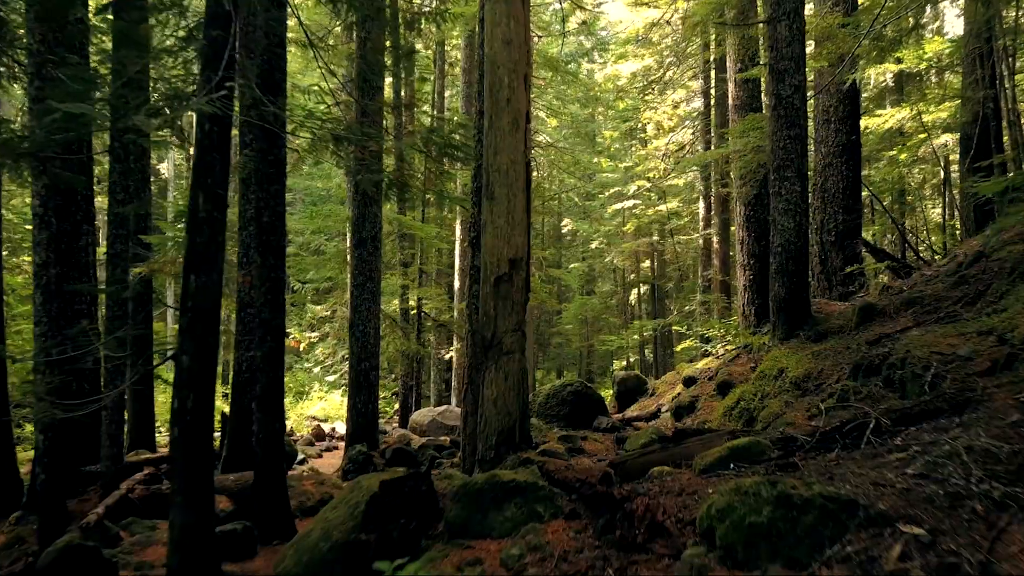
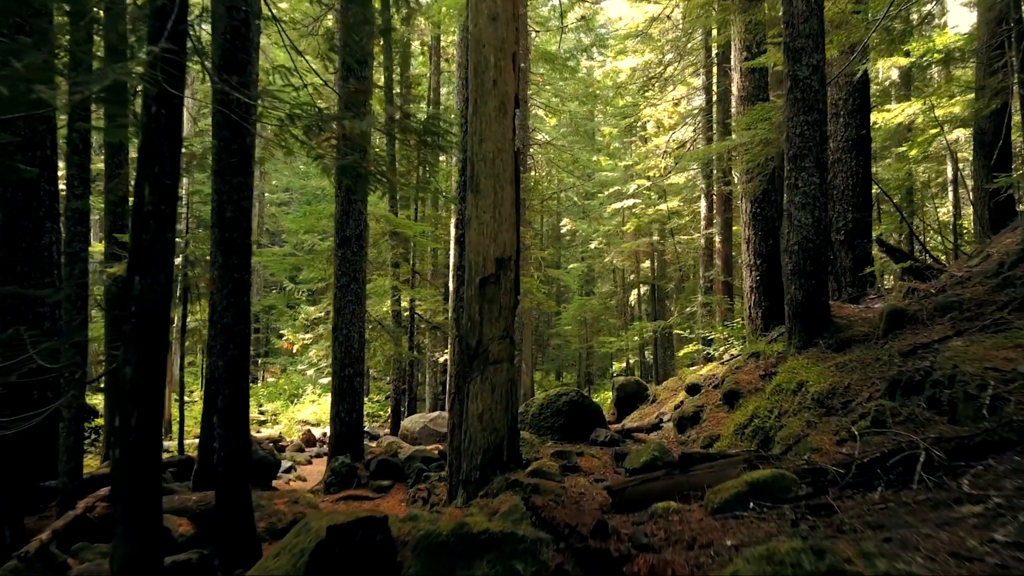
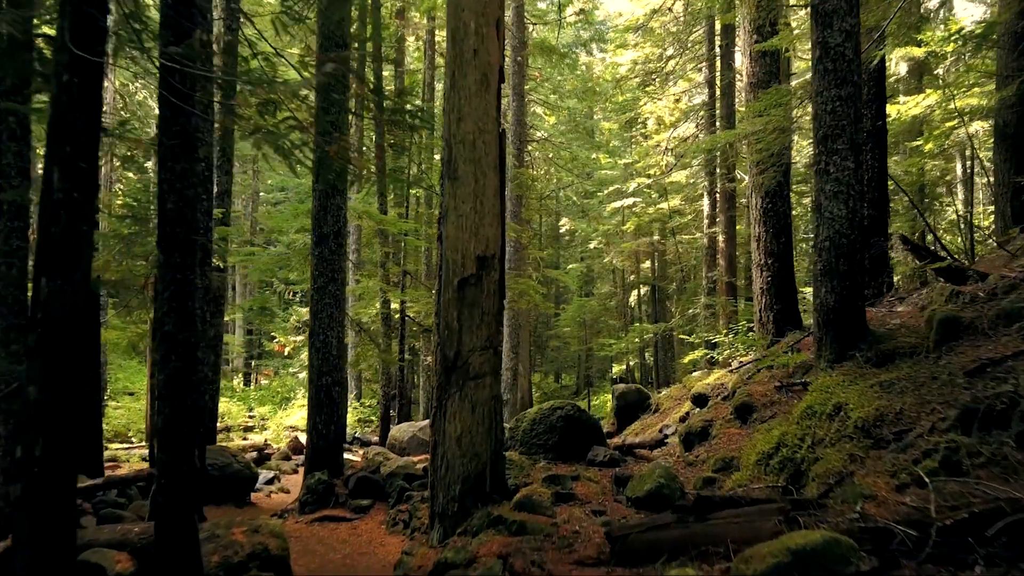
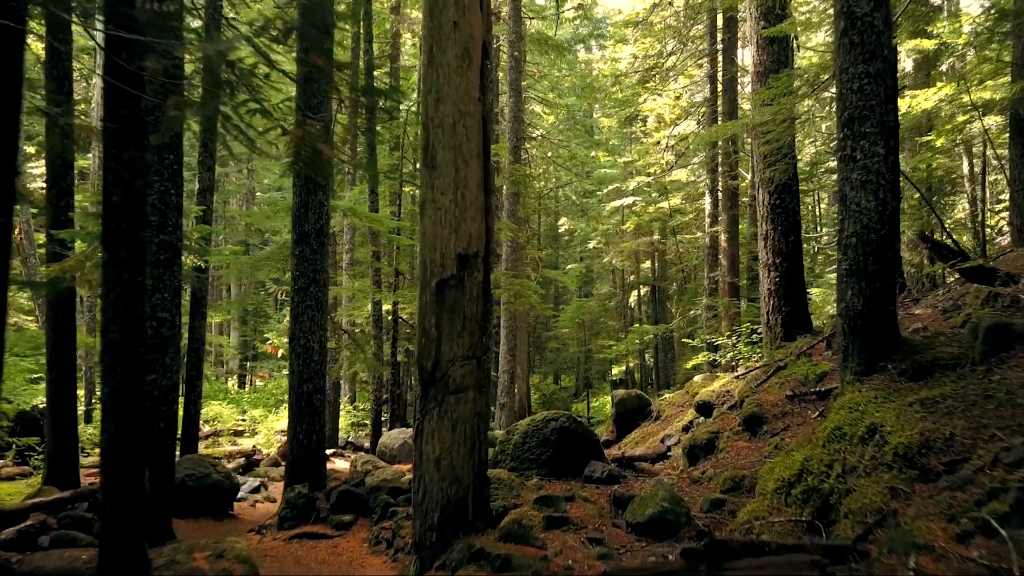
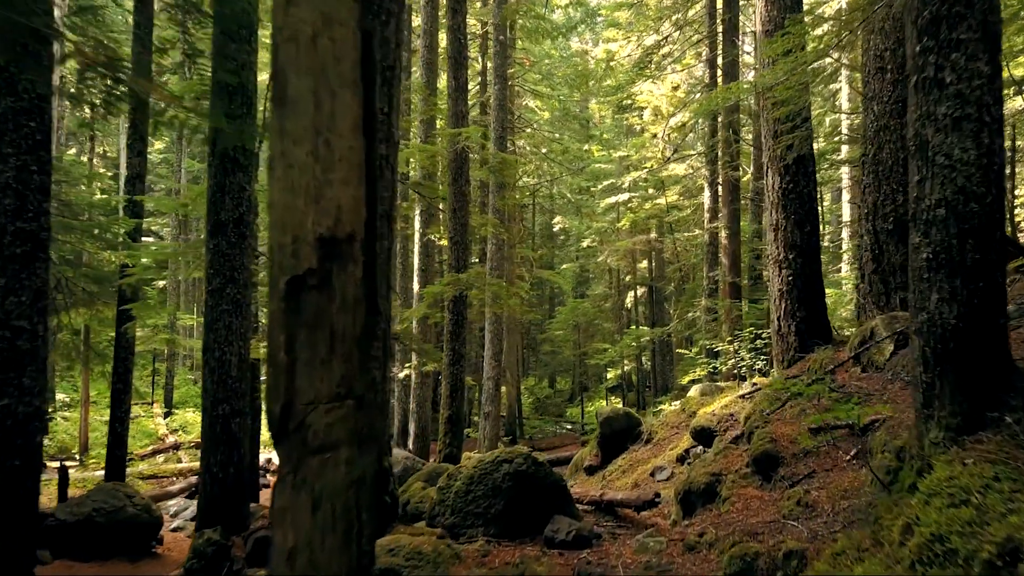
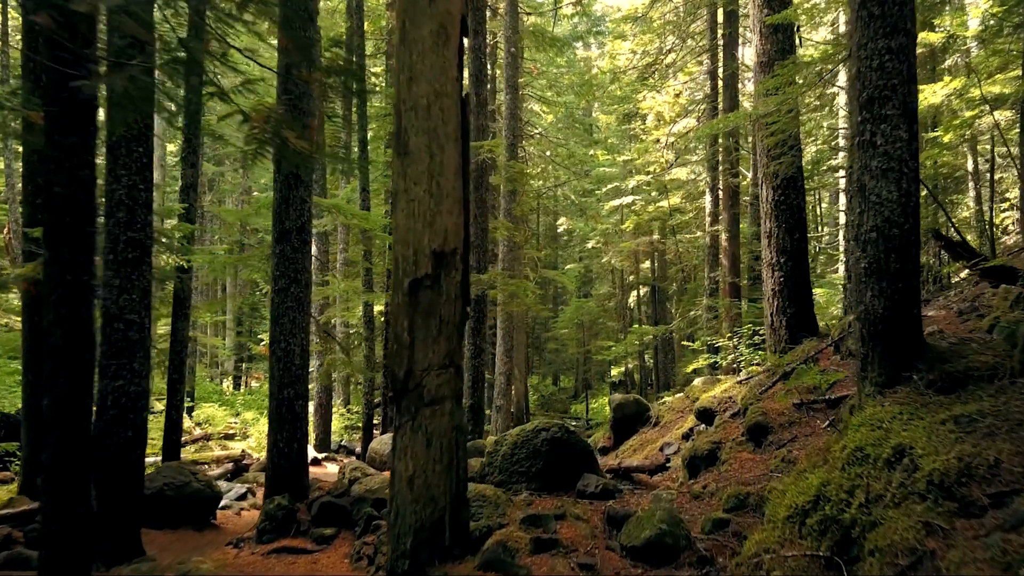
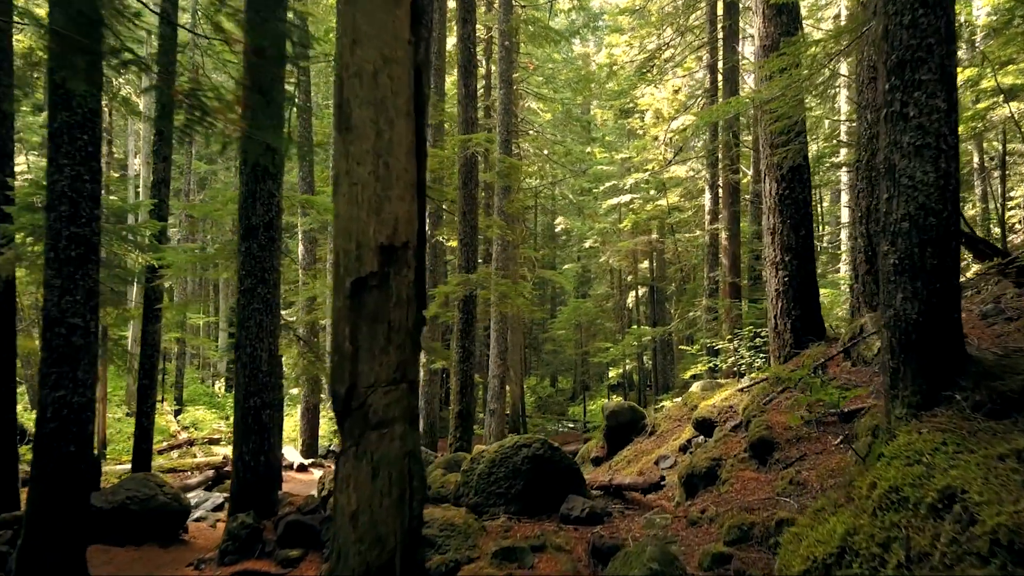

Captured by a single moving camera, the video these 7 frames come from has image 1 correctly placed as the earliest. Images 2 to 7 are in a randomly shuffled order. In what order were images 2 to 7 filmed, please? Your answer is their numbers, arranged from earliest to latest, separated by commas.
2, 3, 4, 6, 7, 5
